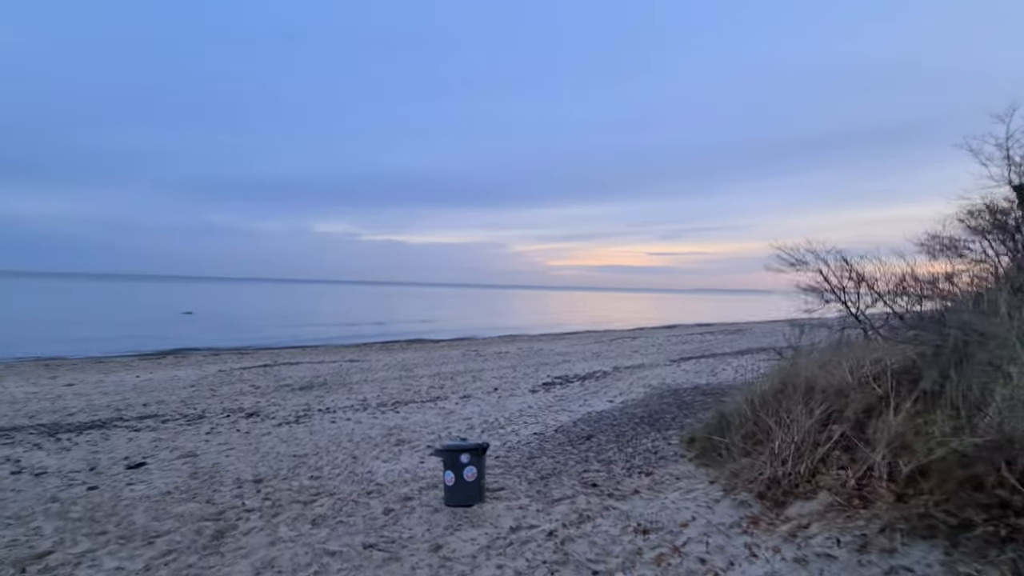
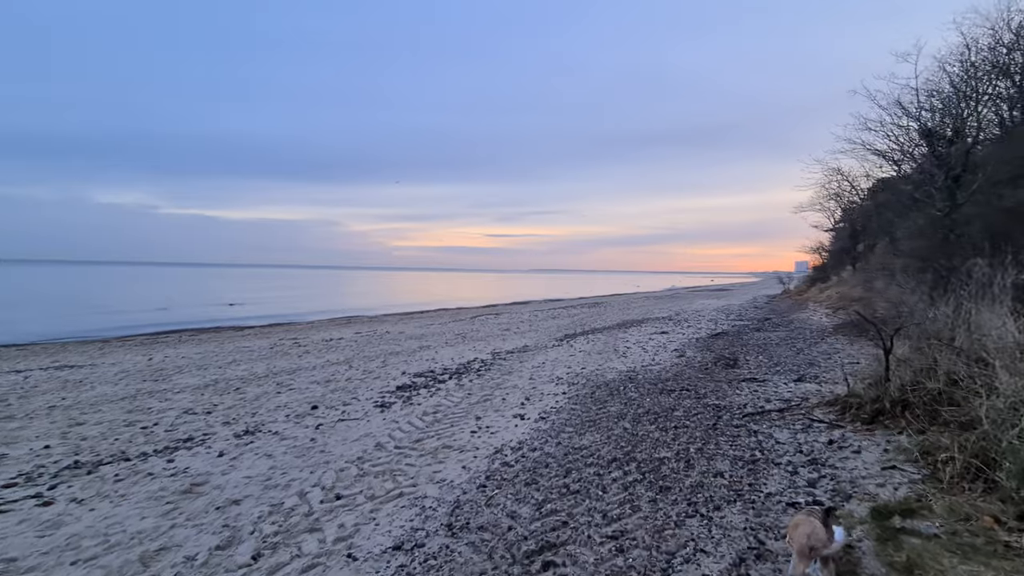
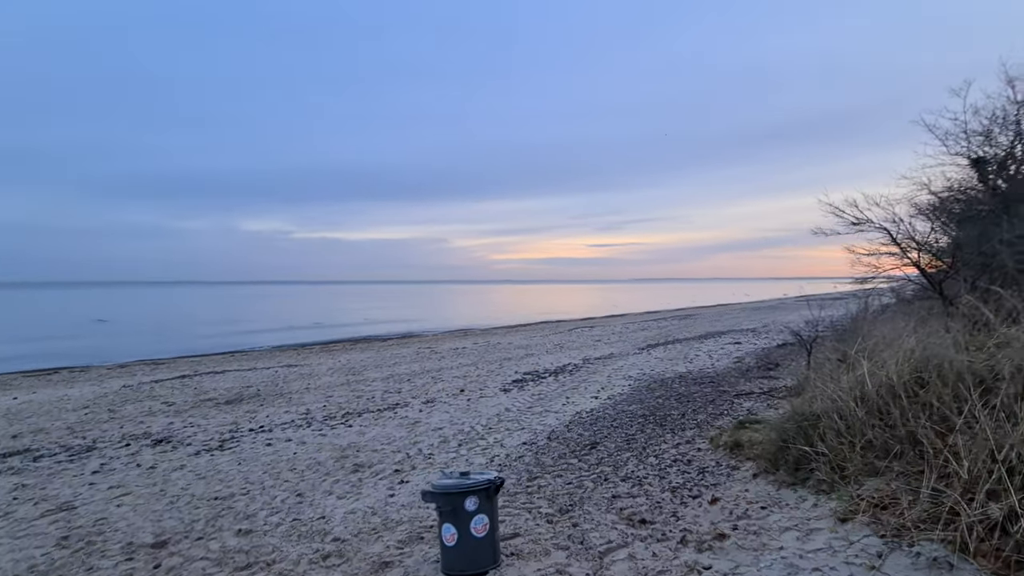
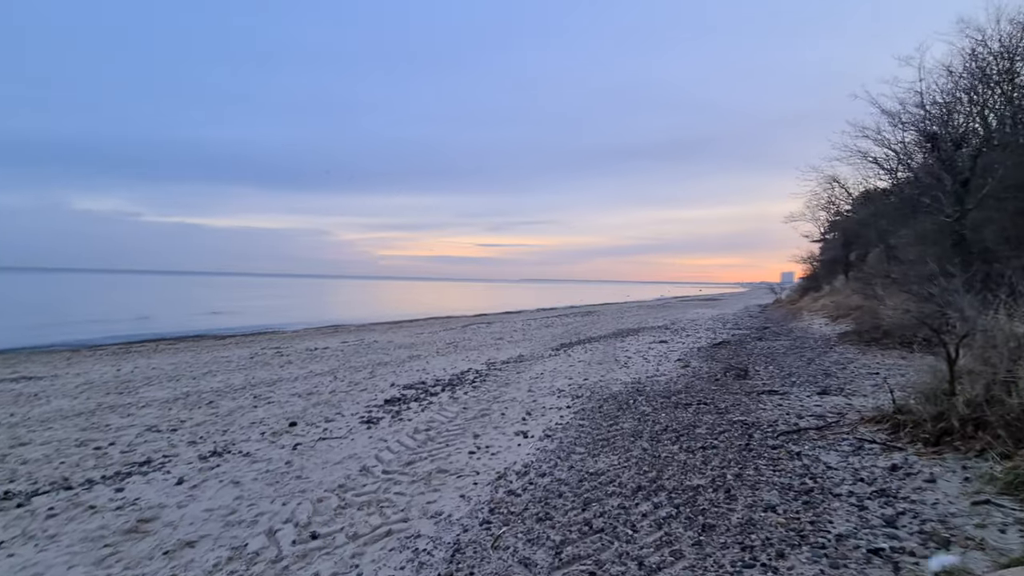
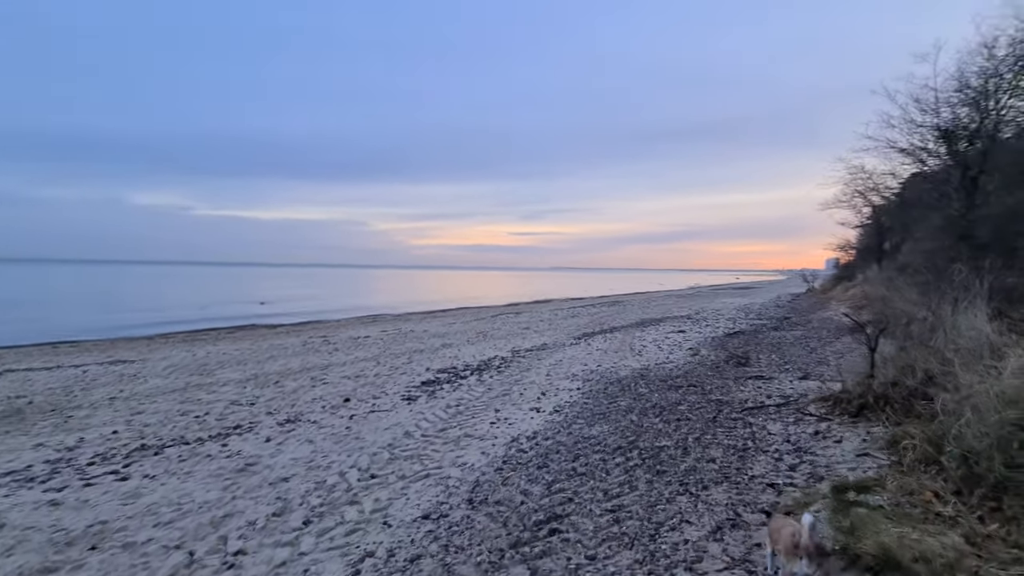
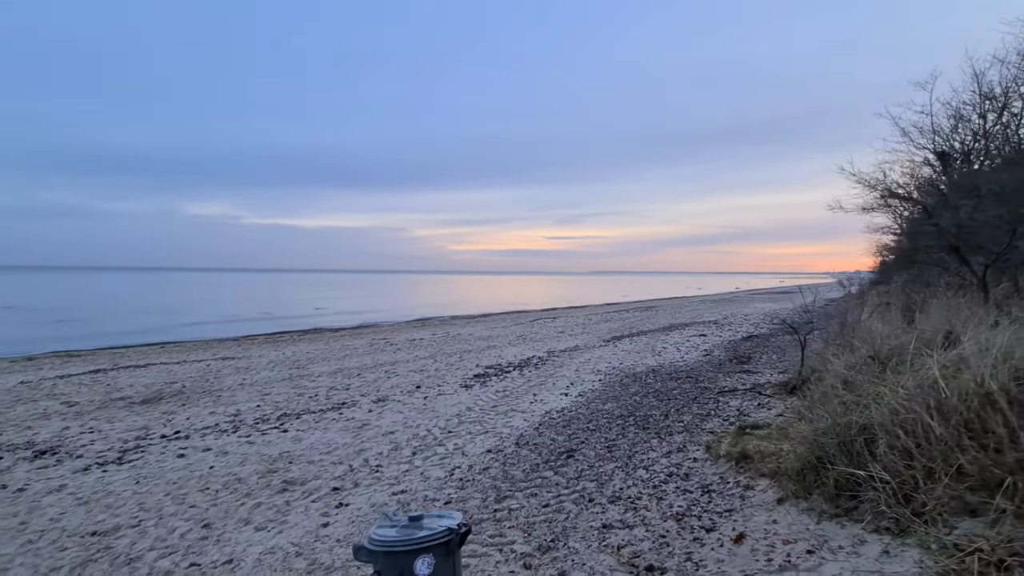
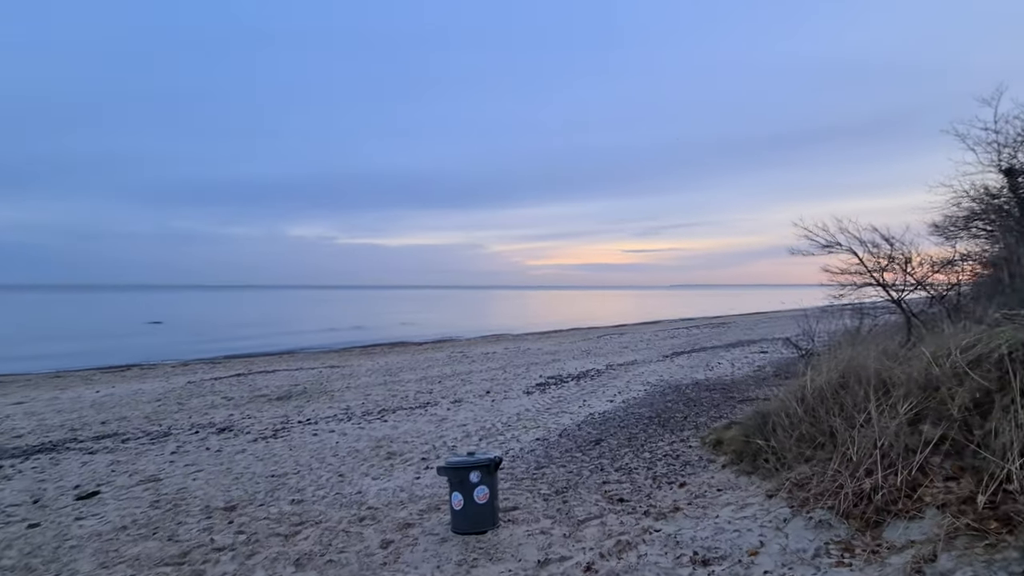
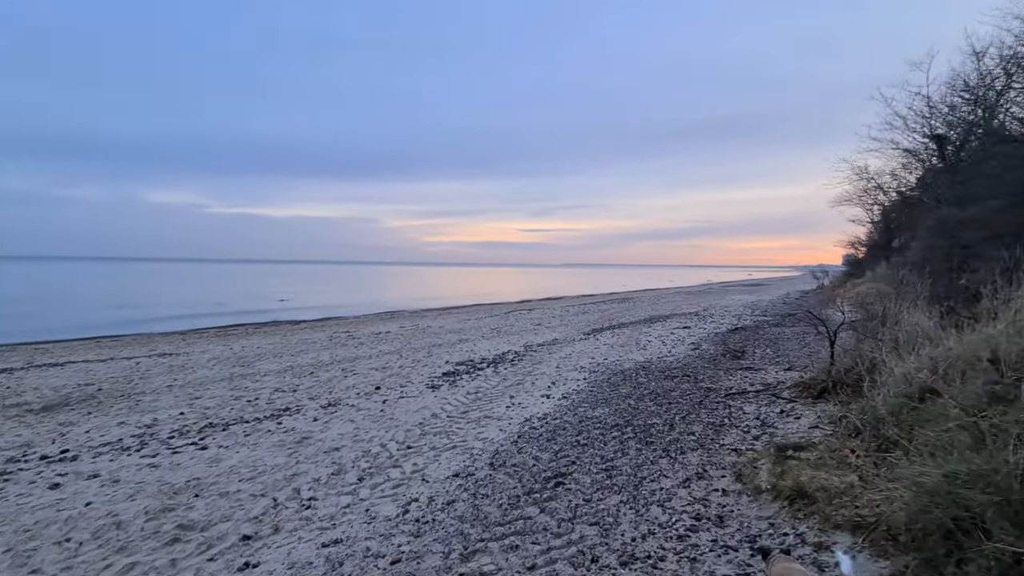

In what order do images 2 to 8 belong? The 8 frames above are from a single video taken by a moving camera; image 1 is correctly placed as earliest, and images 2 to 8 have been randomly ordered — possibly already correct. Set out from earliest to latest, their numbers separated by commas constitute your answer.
7, 3, 6, 8, 5, 2, 4
